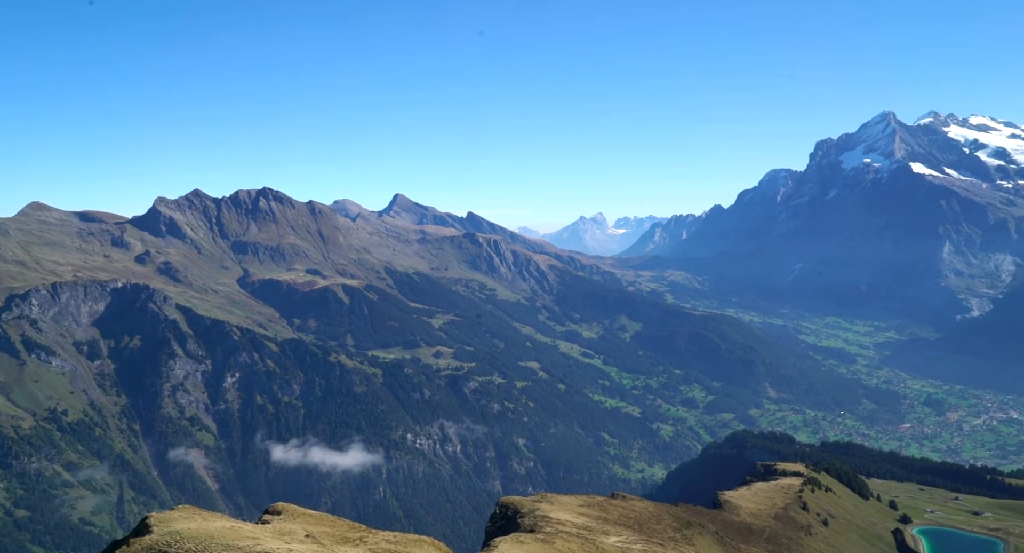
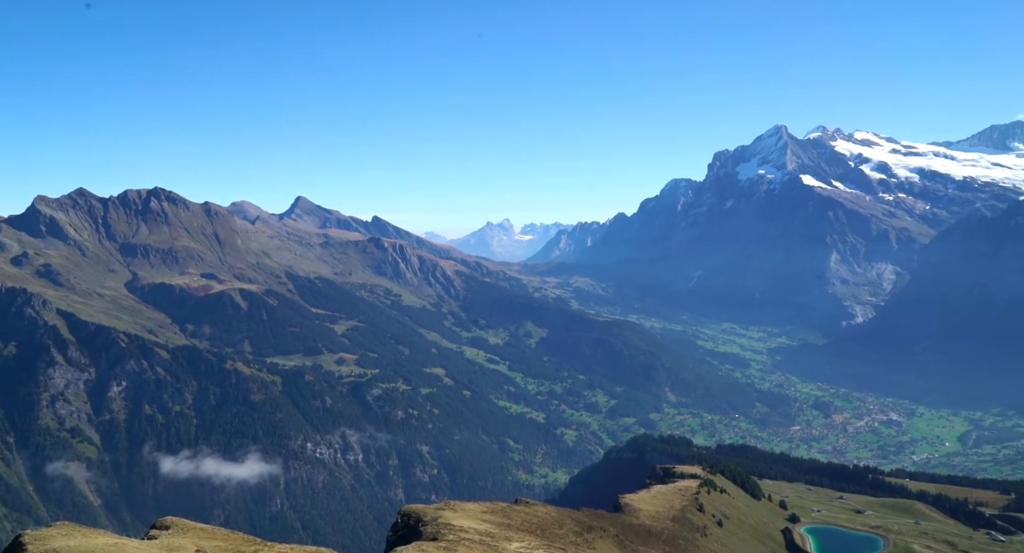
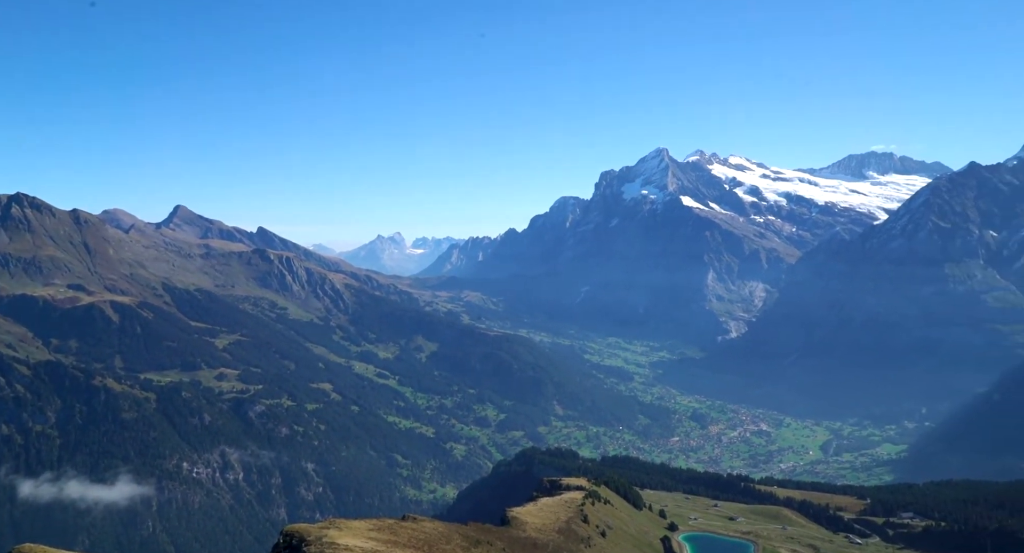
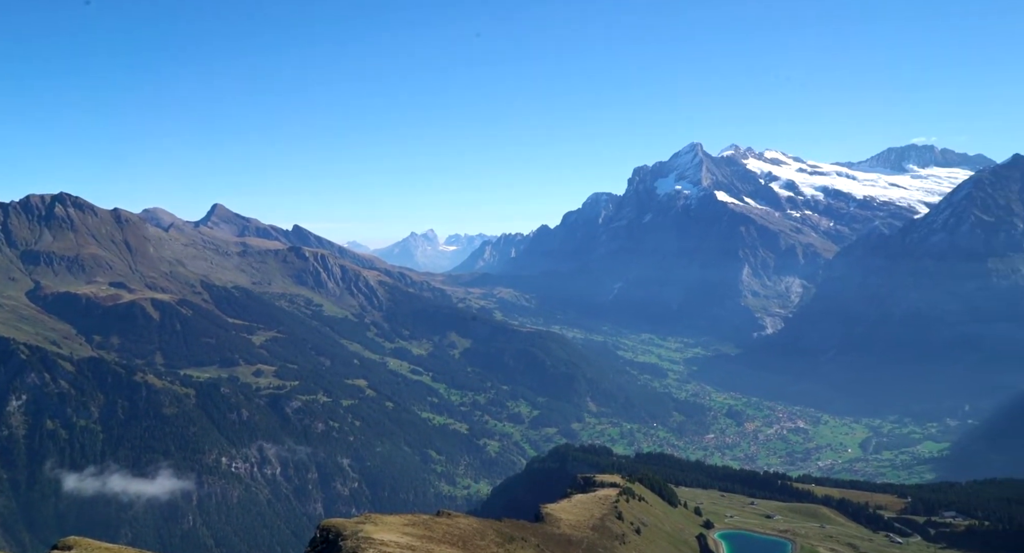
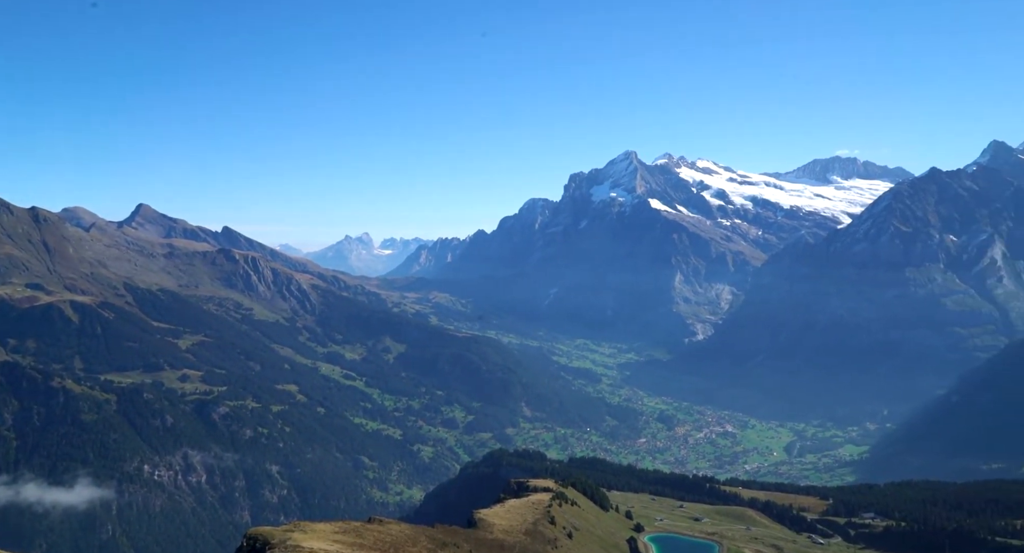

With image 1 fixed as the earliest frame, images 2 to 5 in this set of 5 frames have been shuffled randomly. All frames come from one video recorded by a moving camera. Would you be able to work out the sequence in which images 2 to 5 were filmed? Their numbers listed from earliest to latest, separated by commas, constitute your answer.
2, 4, 3, 5
